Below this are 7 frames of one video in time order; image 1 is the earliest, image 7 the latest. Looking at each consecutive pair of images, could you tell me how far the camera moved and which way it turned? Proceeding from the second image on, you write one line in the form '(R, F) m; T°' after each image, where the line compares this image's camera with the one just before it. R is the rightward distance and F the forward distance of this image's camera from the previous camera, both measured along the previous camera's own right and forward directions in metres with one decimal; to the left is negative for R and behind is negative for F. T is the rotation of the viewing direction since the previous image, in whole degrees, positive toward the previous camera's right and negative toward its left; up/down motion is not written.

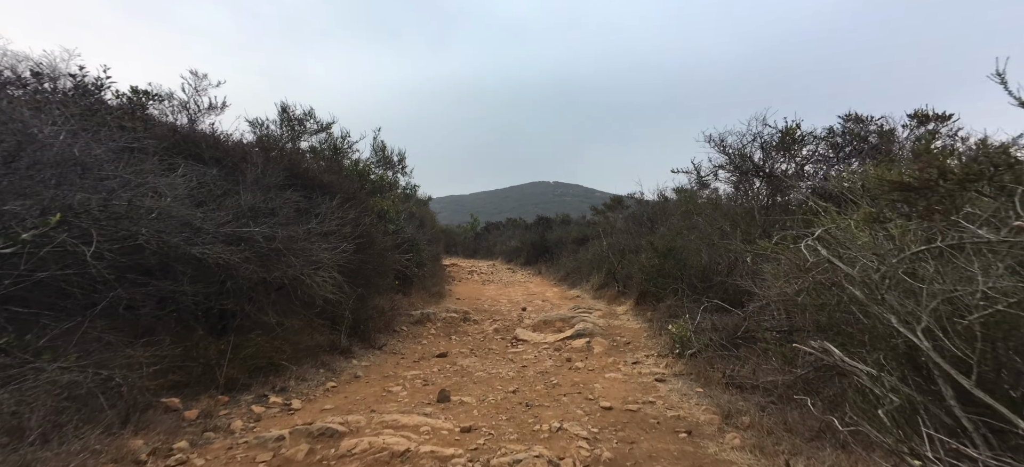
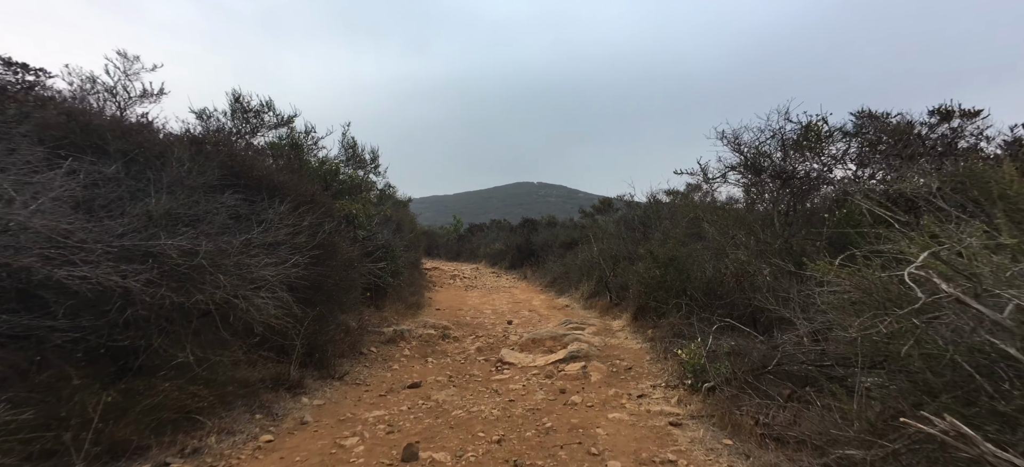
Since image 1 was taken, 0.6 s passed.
(0.0, +0.8) m; +2°
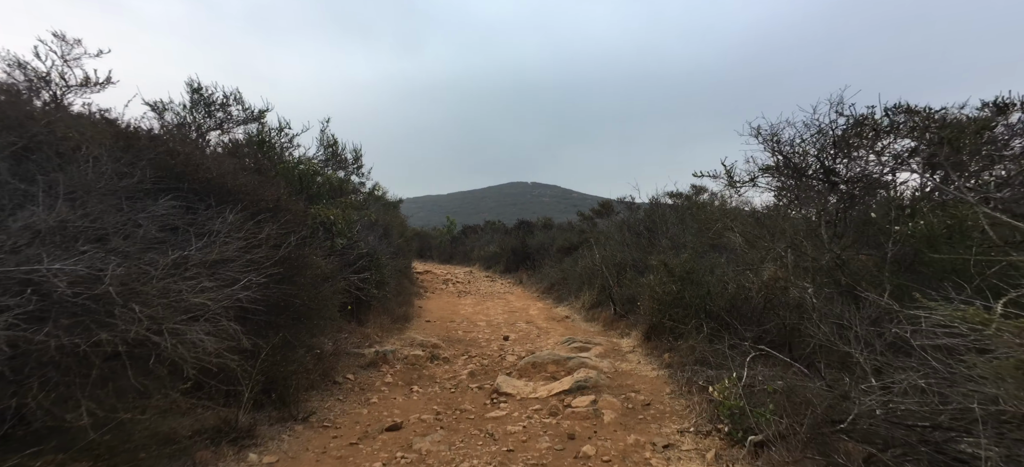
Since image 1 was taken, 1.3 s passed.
(0.0, +0.8) m; +1°
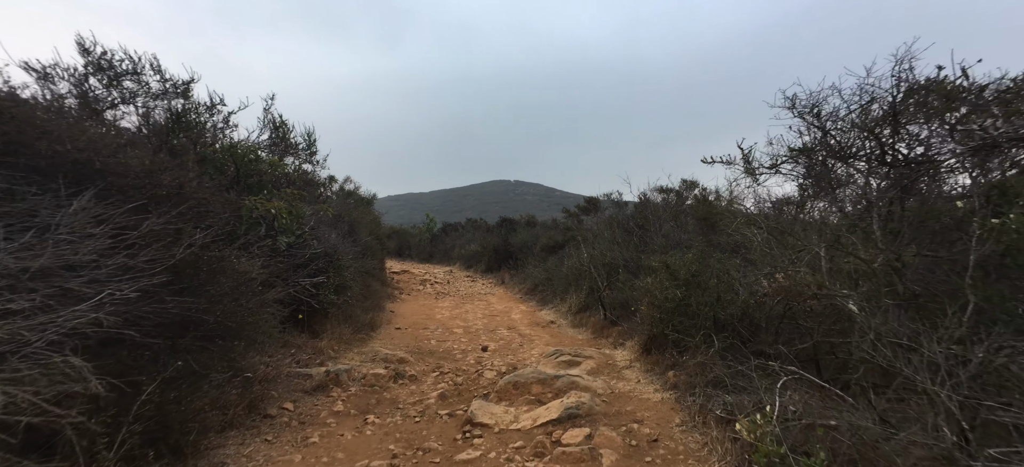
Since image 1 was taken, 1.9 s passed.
(+0.1, +0.9) m; +2°
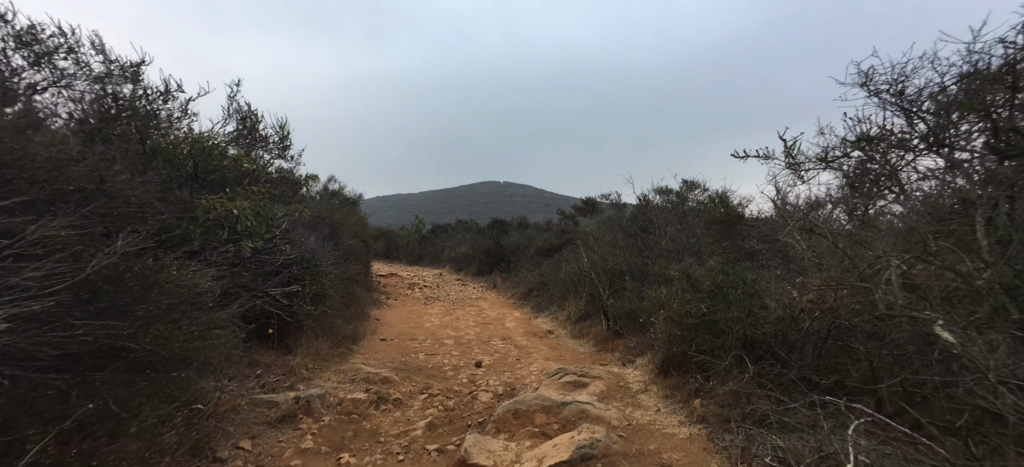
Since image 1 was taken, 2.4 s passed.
(-0.1, +0.7) m; +1°
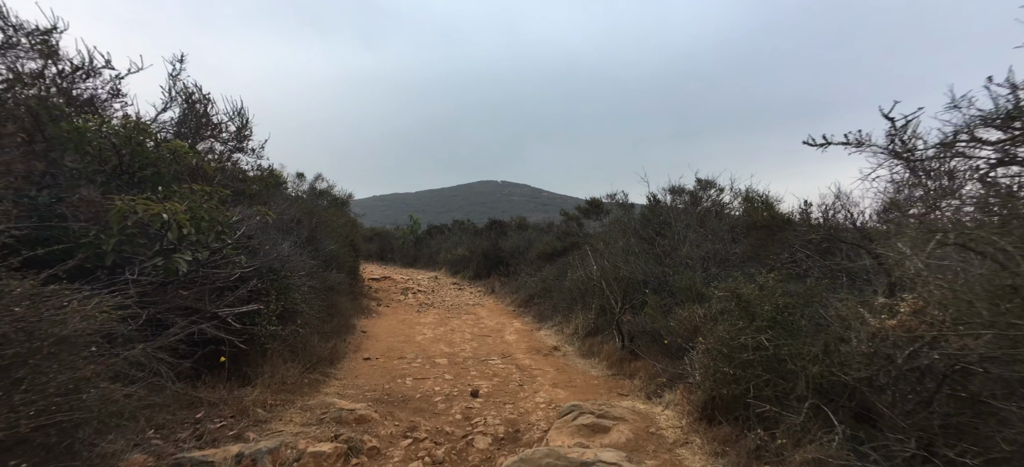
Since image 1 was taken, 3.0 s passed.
(-0.1, +1.0) m; 0°
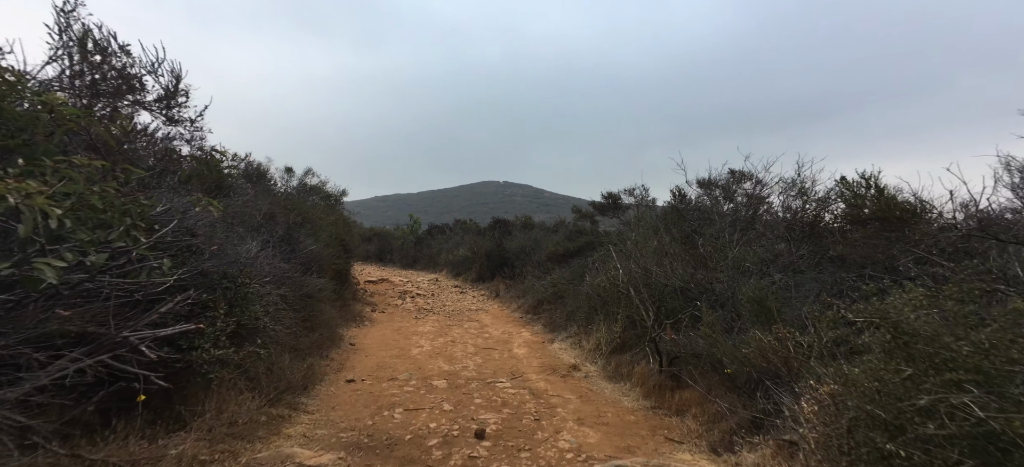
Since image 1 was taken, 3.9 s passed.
(-0.1, +1.3) m; 0°
